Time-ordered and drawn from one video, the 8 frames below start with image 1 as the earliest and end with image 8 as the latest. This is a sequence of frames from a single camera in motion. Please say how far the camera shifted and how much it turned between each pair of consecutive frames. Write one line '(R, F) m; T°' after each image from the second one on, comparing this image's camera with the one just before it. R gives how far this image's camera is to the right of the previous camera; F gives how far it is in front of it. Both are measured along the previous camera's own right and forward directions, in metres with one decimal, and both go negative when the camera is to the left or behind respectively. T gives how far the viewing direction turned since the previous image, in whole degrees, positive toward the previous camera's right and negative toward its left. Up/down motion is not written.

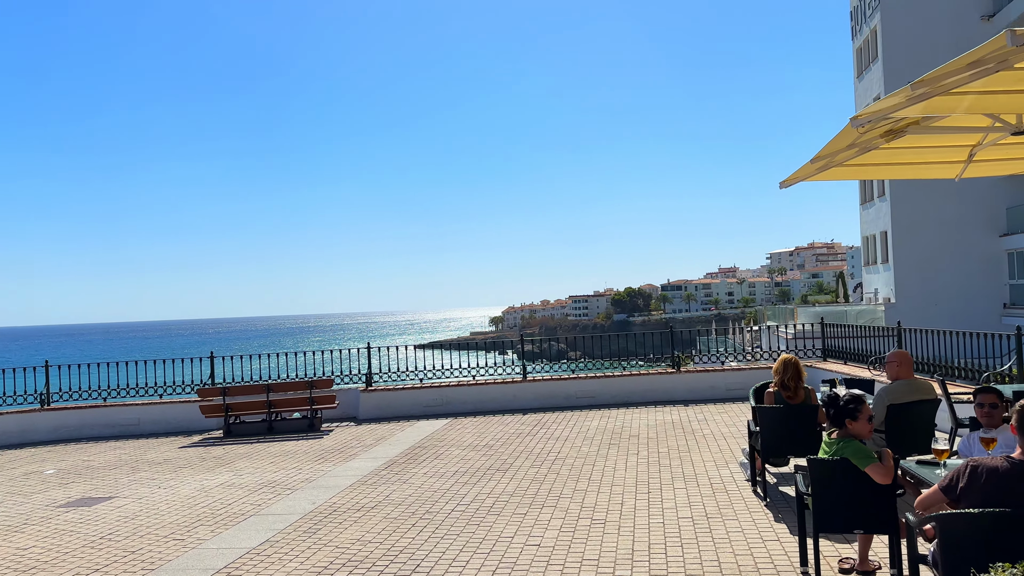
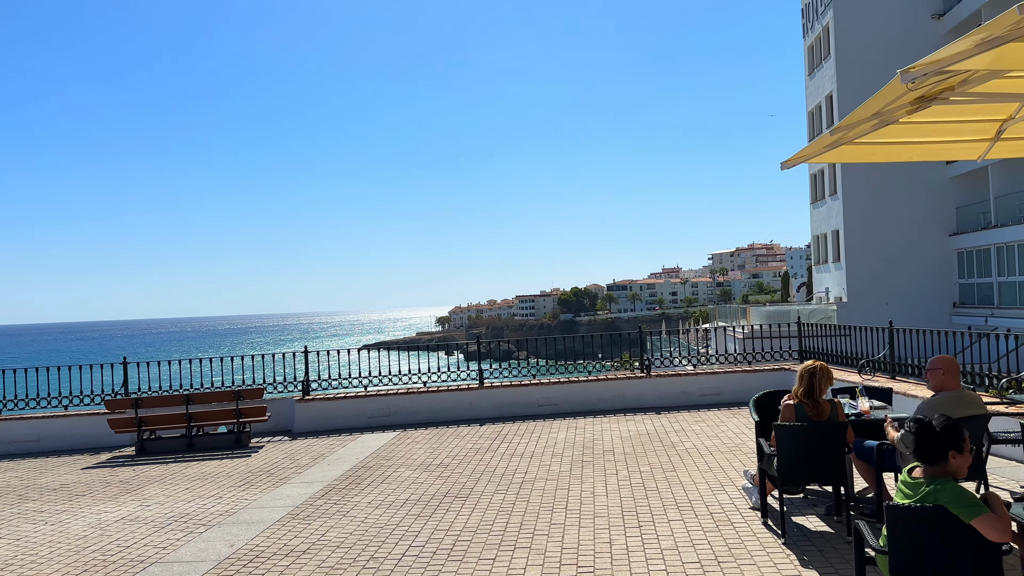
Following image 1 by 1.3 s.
(-0.1, +1.1) m; +5°
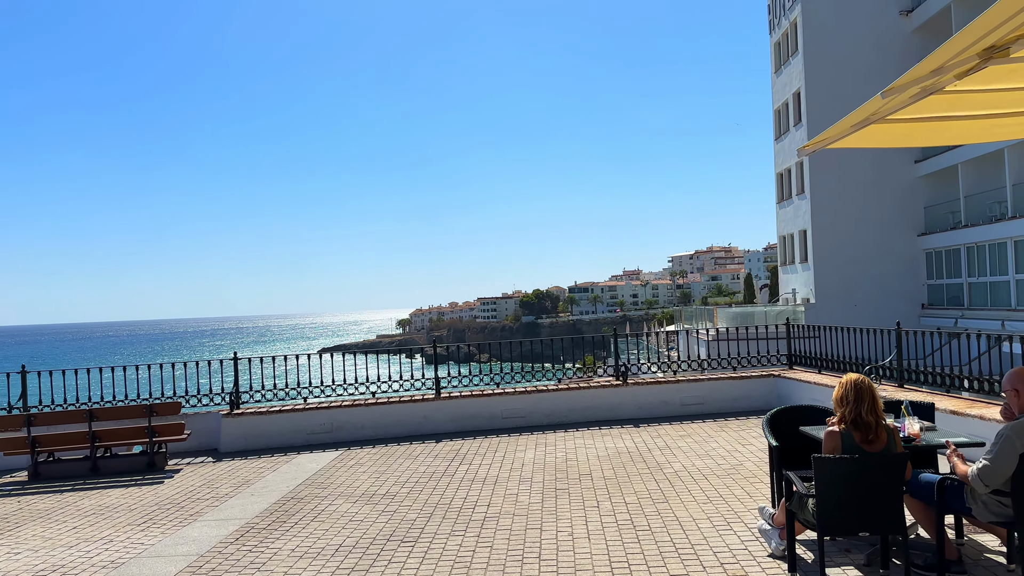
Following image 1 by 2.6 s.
(0.0, +1.2) m; +3°
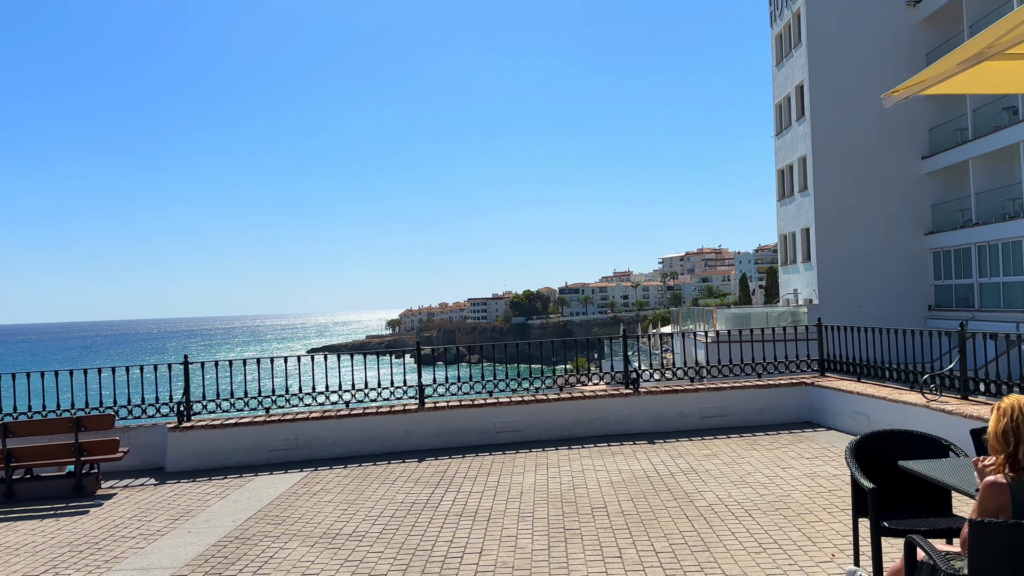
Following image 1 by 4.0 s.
(-0.1, +1.2) m; +1°
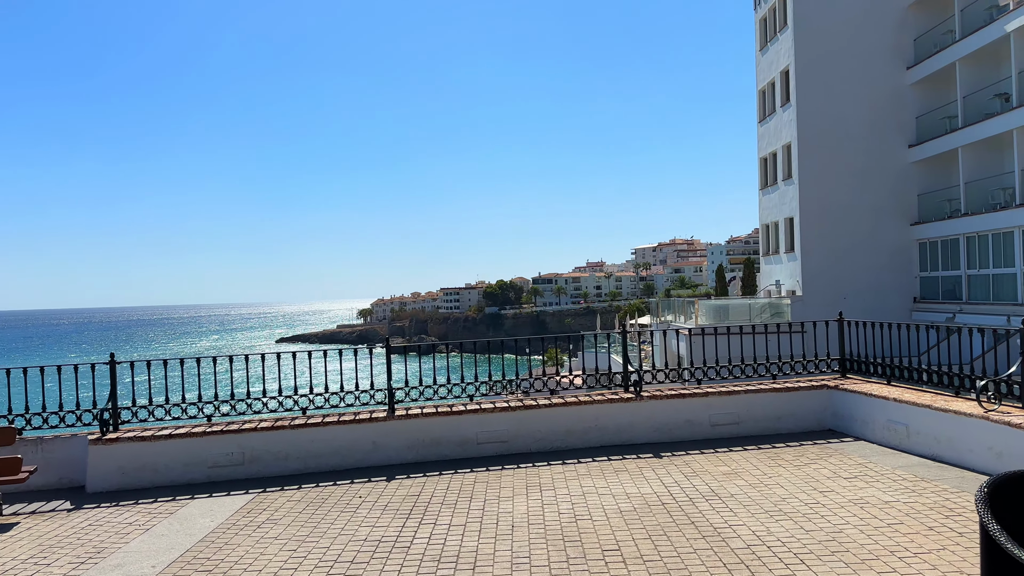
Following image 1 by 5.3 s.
(-0.1, +1.1) m; +2°
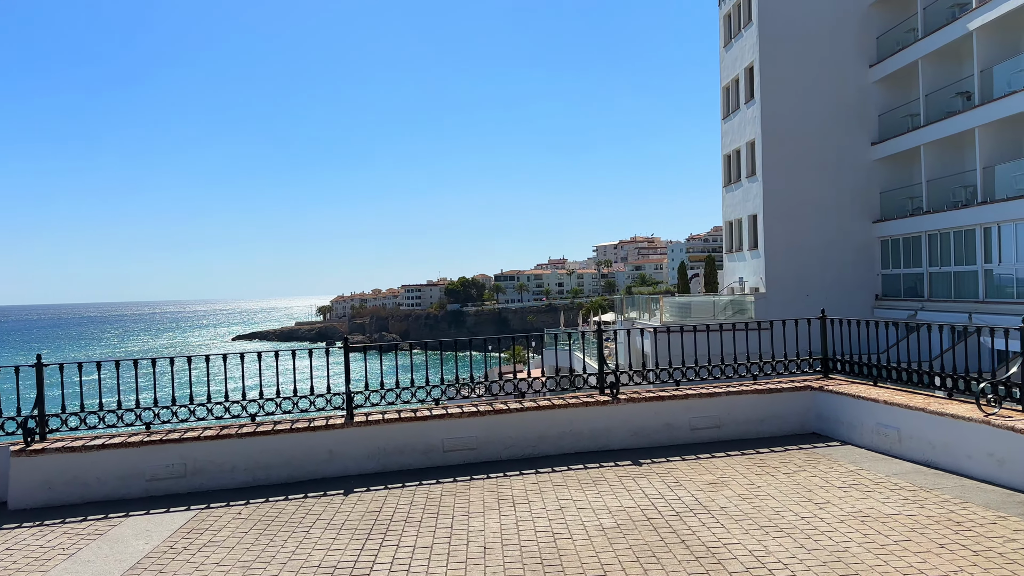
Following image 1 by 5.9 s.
(-0.1, +0.5) m; +3°
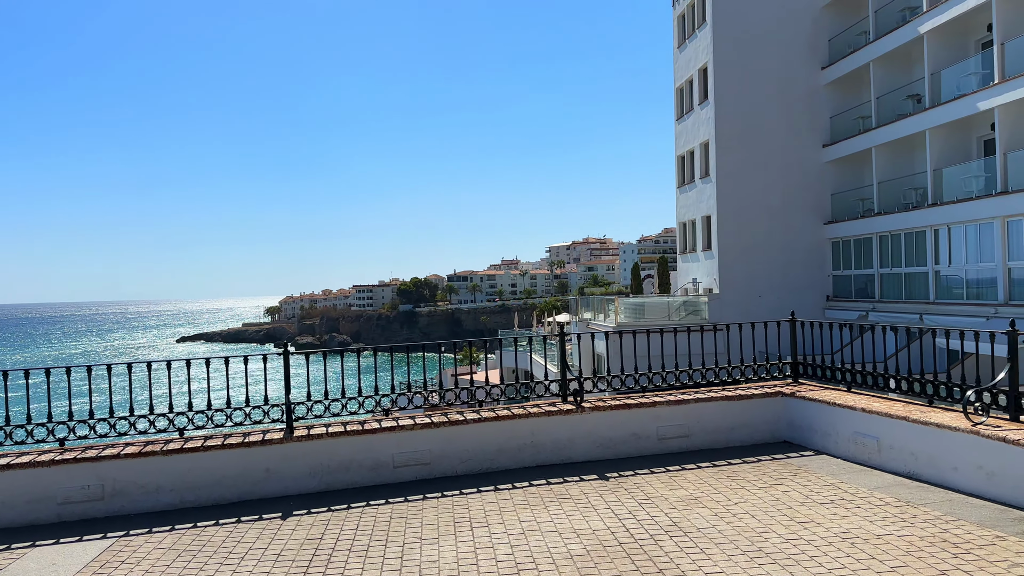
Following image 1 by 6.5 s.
(0.0, +0.5) m; +4°
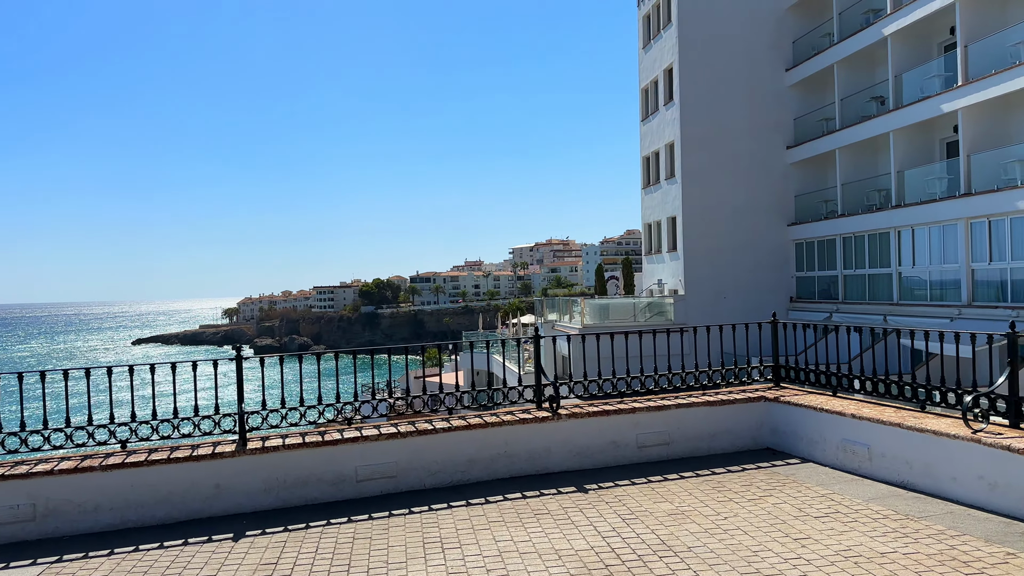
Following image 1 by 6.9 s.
(-0.1, +0.4) m; +3°
